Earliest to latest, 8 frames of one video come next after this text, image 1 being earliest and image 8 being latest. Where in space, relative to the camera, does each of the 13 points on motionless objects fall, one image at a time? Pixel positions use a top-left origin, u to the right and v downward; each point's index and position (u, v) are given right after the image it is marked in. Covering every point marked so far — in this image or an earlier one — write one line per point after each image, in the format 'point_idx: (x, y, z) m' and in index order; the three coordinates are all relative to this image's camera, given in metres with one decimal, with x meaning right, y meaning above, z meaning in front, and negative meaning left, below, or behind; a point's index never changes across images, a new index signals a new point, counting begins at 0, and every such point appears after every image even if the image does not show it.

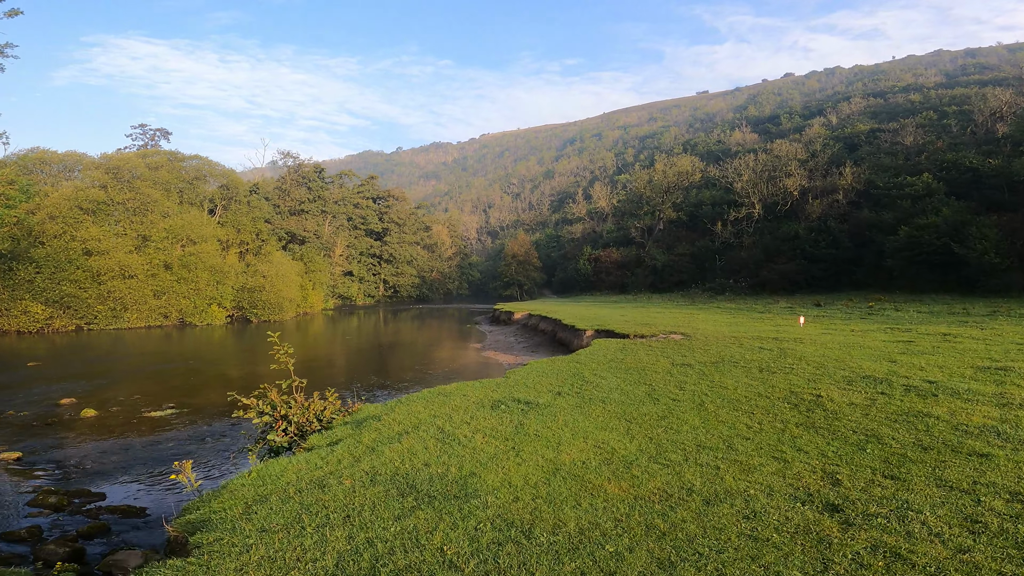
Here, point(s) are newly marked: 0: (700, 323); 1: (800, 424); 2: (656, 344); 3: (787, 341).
0: (+7.5, -1.4, +18.8) m
1: (+3.9, -1.8, +6.3) m
2: (+4.0, -1.5, +12.8) m
3: (+7.8, -1.5, +13.3) m
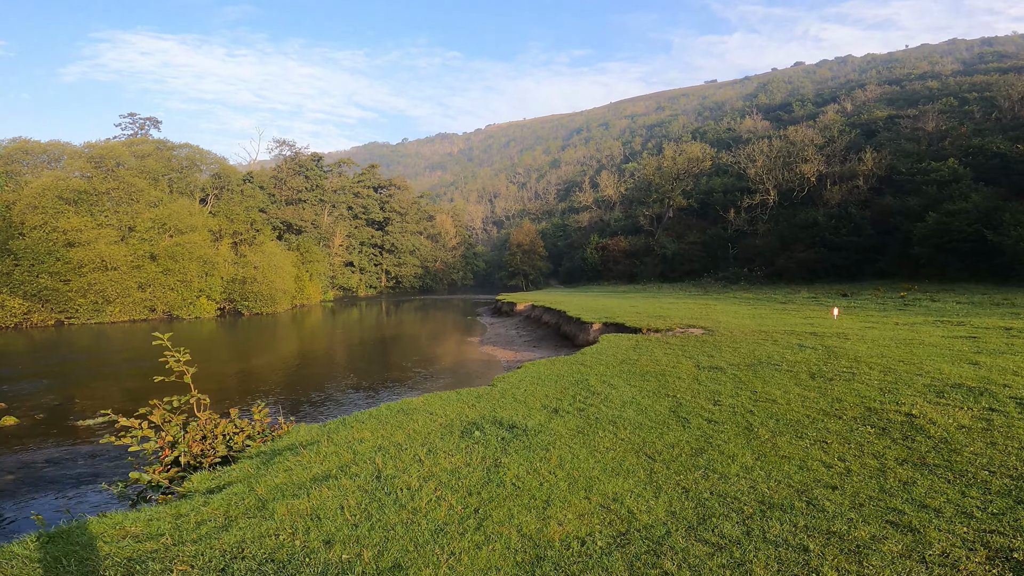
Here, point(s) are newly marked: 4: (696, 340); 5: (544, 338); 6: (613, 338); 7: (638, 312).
0: (+7.4, -1.0, +16.8) m
1: (+3.7, -1.6, +4.4) m
2: (+3.8, -1.2, +10.9) m
3: (+7.7, -1.2, +11.3) m
4: (+4.4, -1.2, +11.0) m
5: (+1.3, -2.0, +19.0) m
6: (+2.6, -1.3, +11.8) m
7: (+4.9, -0.9, +18.1) m
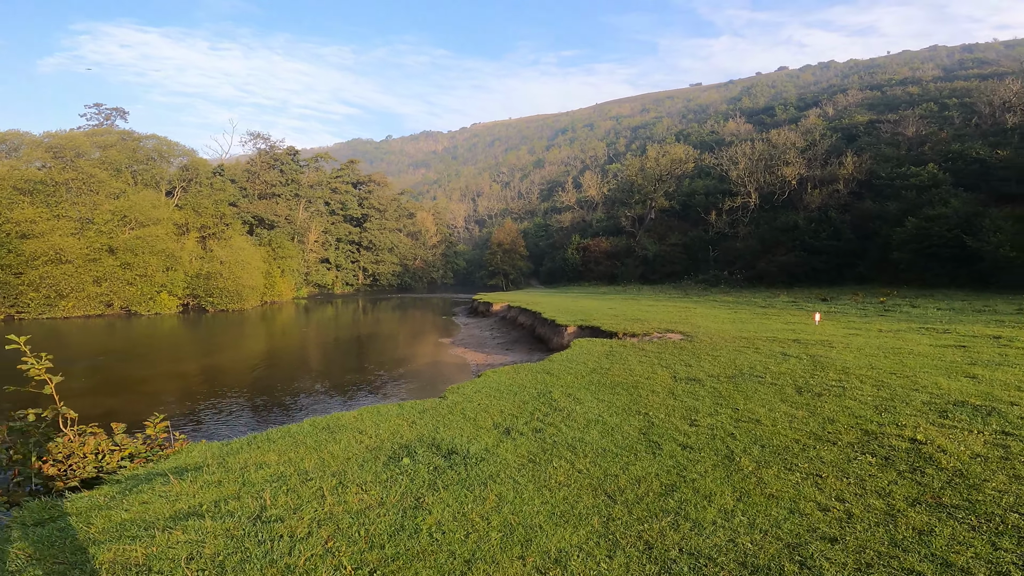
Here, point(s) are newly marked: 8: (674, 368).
0: (+6.4, -1.1, +16.2) m
1: (+3.1, -1.7, +3.7) m
2: (+3.1, -1.3, +10.2) m
3: (+6.9, -1.3, +10.7) m
4: (+3.6, -1.3, +10.3) m
5: (+0.3, -2.0, +18.2) m
6: (+1.8, -1.3, +11.0) m
7: (+3.9, -1.0, +17.4) m
8: (+2.8, -1.4, +8.2) m
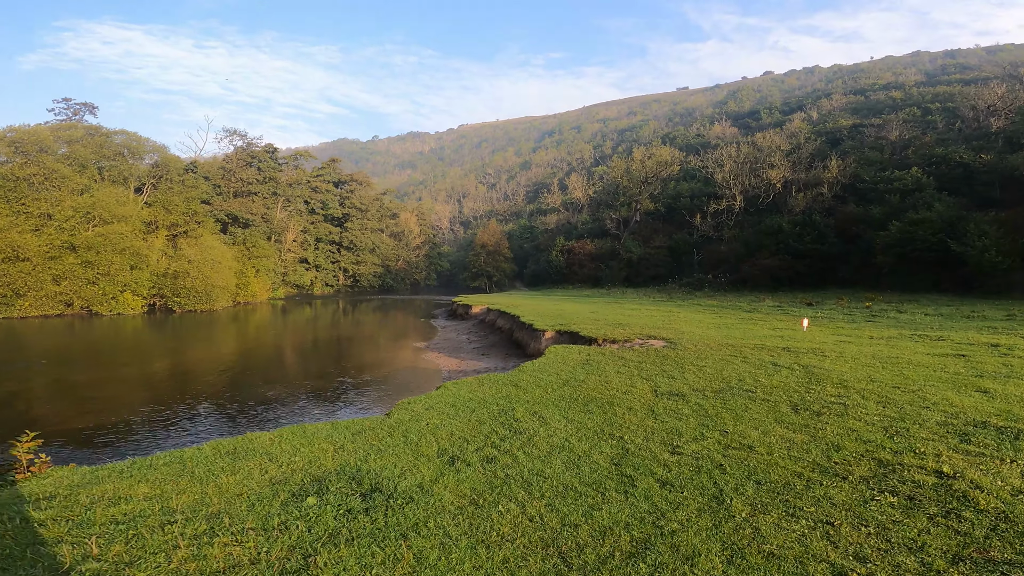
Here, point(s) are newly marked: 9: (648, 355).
0: (+5.6, -1.2, +15.5) m
1: (+2.7, -1.7, +2.9) m
2: (+2.4, -1.3, +9.4) m
3: (+6.3, -1.4, +10.0) m
4: (+3.0, -1.3, +9.5) m
5: (-0.6, -2.1, +17.3) m
6: (+1.2, -1.3, +10.1) m
7: (+3.0, -1.1, +16.6) m
8: (+2.3, -1.4, +7.4) m
9: (+2.7, -1.4, +9.4) m
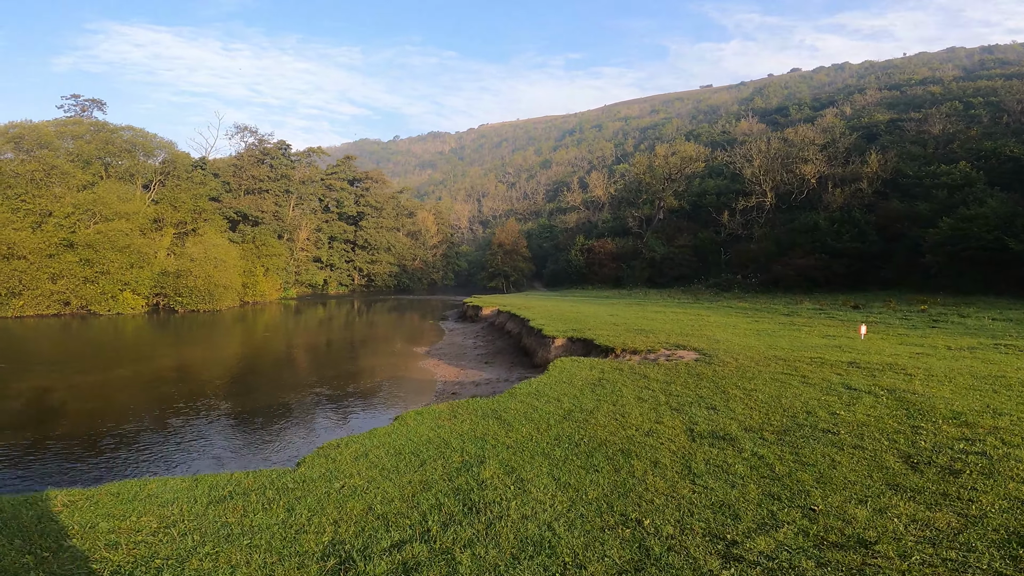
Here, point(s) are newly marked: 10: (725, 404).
0: (+5.8, -1.2, +13.4) m
1: (+2.3, -1.7, +0.9) m
2: (+2.3, -1.3, +7.5) m
3: (+6.2, -1.4, +7.9) m
4: (+2.9, -1.3, +7.5) m
5: (-0.3, -2.1, +15.5) m
6: (+1.1, -1.3, +8.3) m
7: (+3.3, -1.1, +14.6) m
8: (+2.1, -1.4, +5.5) m
9: (+2.6, -1.3, +7.4) m
10: (+2.6, -1.4, +5.7) m
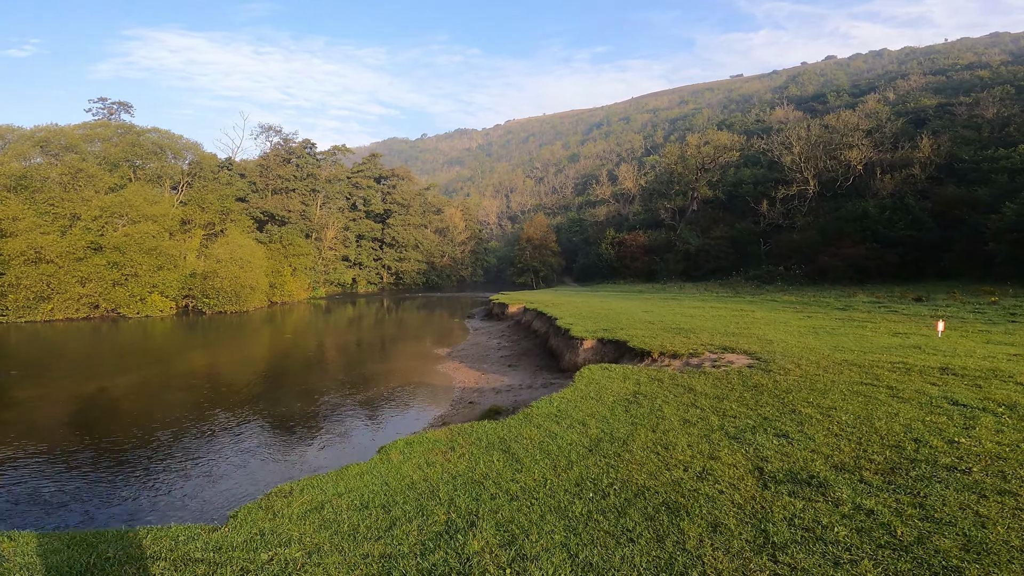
0: (+6.4, -1.0, +12.0) m
1: (+2.1, -1.7, -0.3) m
2: (+2.6, -1.3, +6.2) m
3: (+6.5, -1.2, +6.5) m
4: (+3.2, -1.3, +6.3) m
5: (+0.5, -2.0, +14.4) m
6: (+1.4, -1.3, +7.1) m
7: (+4.0, -1.0, +13.4) m
8: (+2.2, -1.4, +4.3) m
9: (+2.9, -1.3, +6.2) m
10: (+2.7, -1.3, +4.5) m
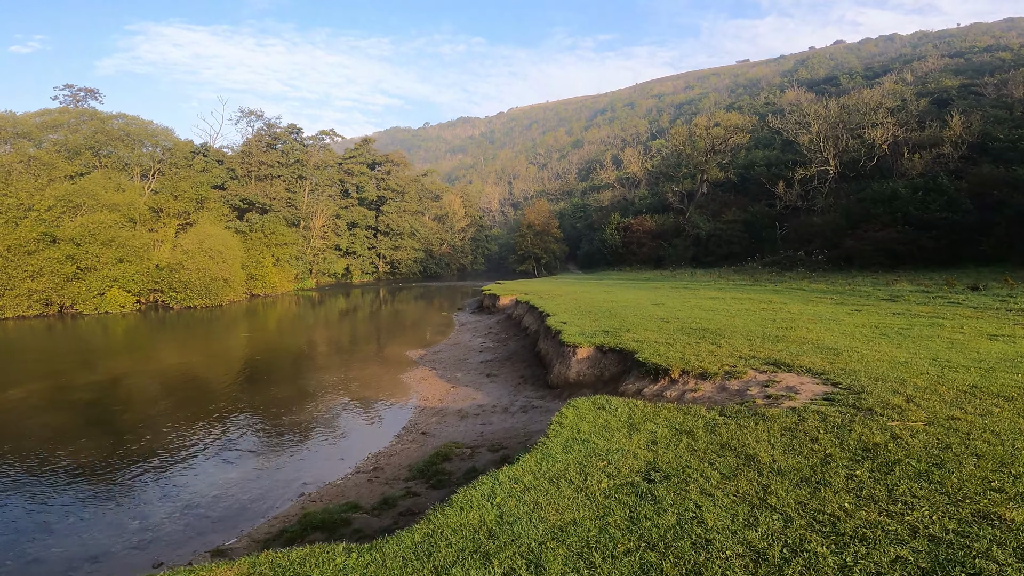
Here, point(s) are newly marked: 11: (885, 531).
0: (+5.9, -0.8, +9.3) m
1: (+1.4, -1.7, -2.8) m
2: (+2.0, -1.2, +3.7) m
3: (+5.9, -1.1, +3.8) m
4: (+2.6, -1.2, +3.7) m
5: (0.0, -1.8, +11.9) m
6: (+0.8, -1.2, +4.6) m
7: (+3.5, -0.7, +10.7) m
8: (+1.6, -1.3, +1.7) m
9: (+2.3, -1.2, +3.6) m
10: (+2.1, -1.3, +1.9) m
11: (+1.8, -1.3, +2.5) m
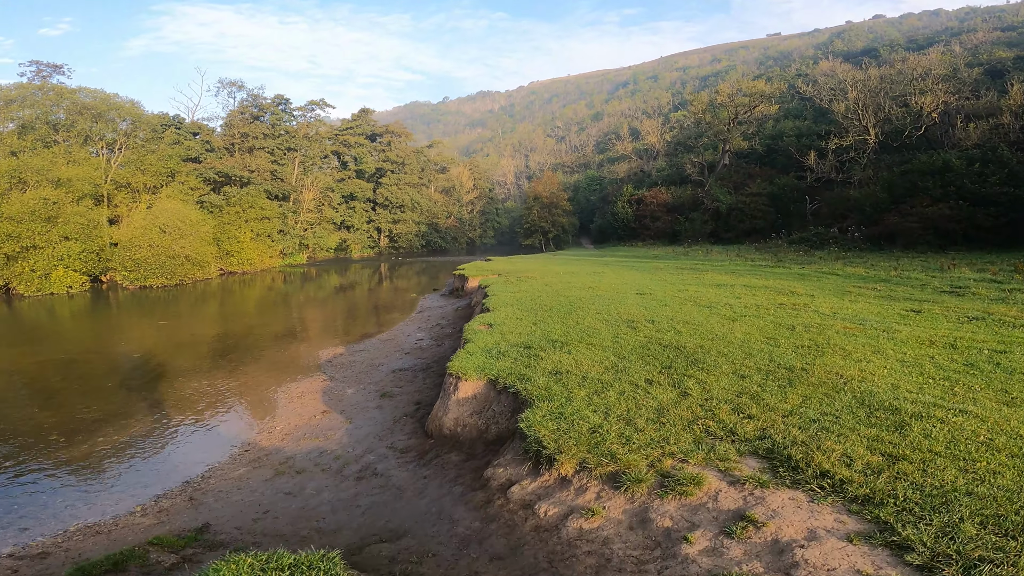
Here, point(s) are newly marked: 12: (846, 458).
0: (+4.3, -0.7, +6.1) m
1: (-0.7, -2.3, -5.7) m
2: (+0.1, -1.4, +0.7) m
3: (+4.0, -1.3, +0.7) m
4: (+0.7, -1.4, +0.7) m
5: (-1.5, -1.5, +9.0) m
6: (-1.0, -1.3, +1.6) m
7: (+2.0, -0.5, +7.6) m
8: (-0.4, -1.6, -1.3) m
9: (+0.4, -1.4, +0.6) m
10: (+0.2, -1.6, -1.1) m
11: (-0.1, -1.5, -0.5) m
12: (+2.3, -1.0, +3.2) m
